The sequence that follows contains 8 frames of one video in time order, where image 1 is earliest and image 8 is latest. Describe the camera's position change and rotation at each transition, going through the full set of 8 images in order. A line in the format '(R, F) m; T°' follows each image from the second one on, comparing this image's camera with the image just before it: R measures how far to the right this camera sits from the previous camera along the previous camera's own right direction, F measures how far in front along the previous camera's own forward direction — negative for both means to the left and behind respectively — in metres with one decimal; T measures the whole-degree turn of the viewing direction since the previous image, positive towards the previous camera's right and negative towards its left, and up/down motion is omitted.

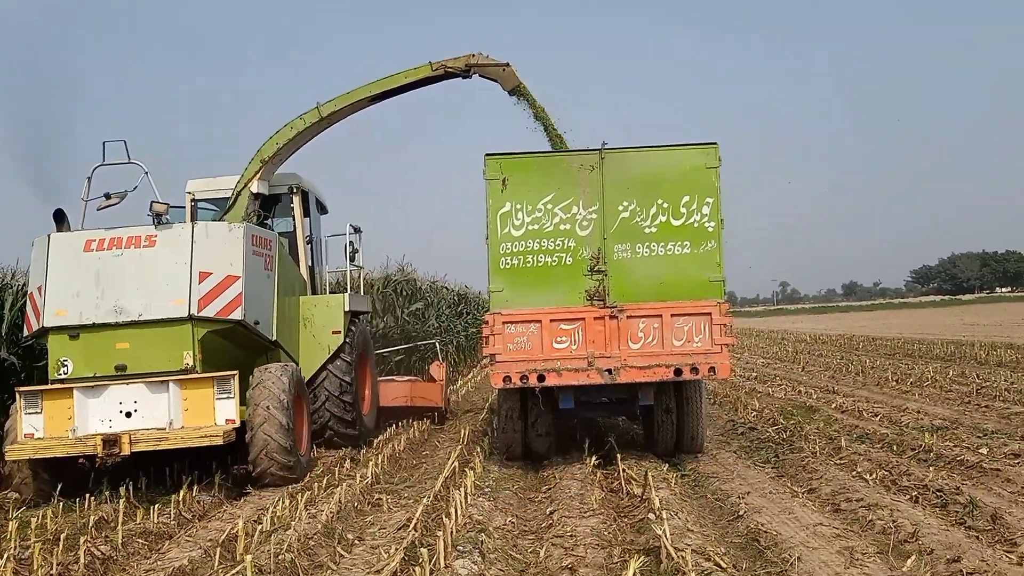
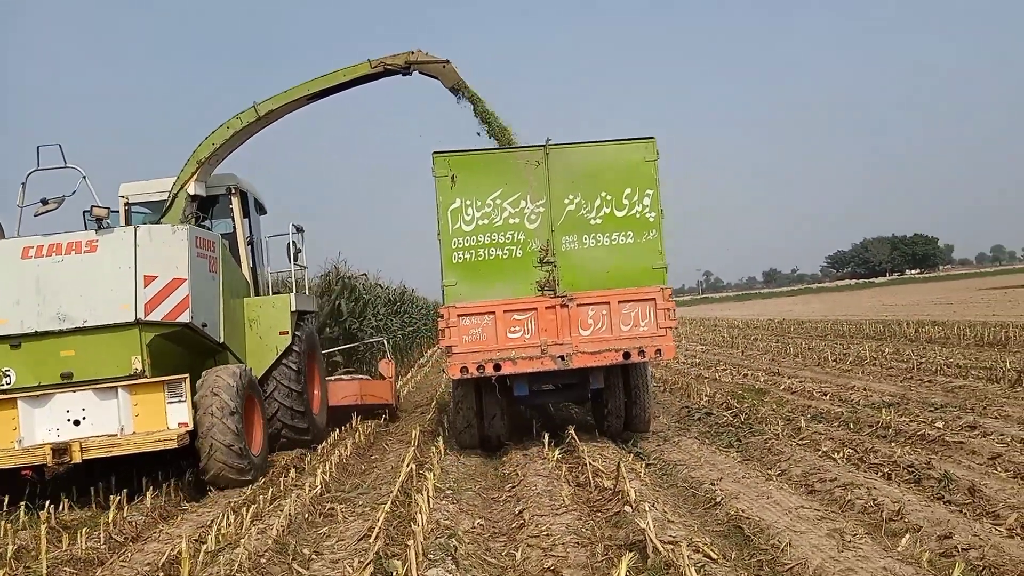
(-0.2, +0.4) m; +5°
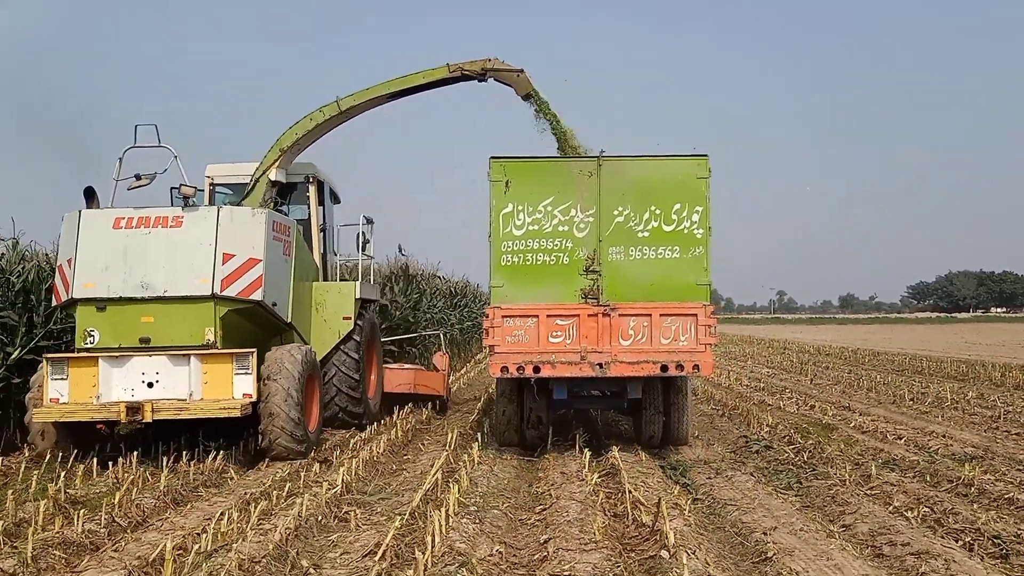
(+0.1, +0.6) m; -5°
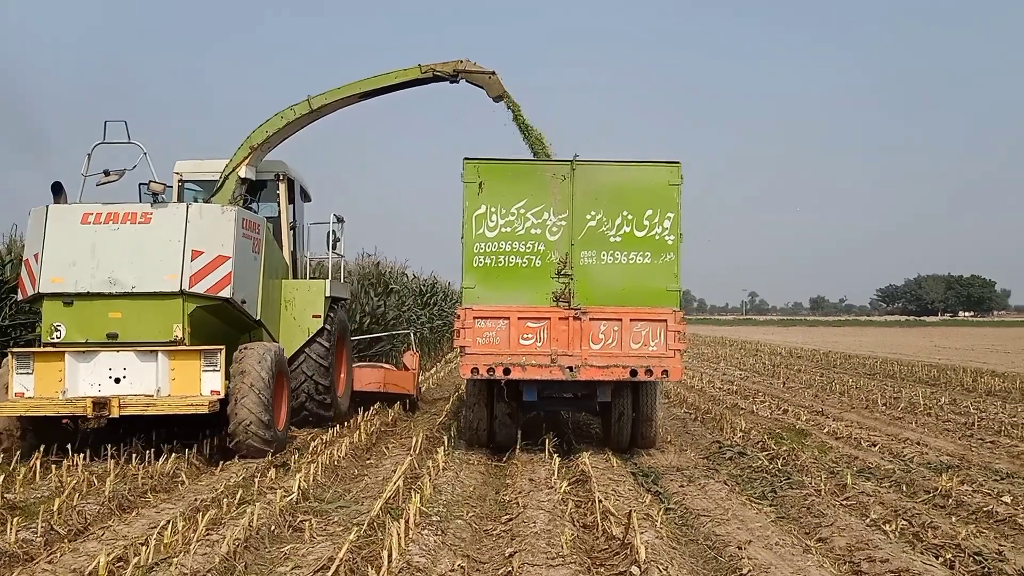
(0.0, +0.3) m; +2°
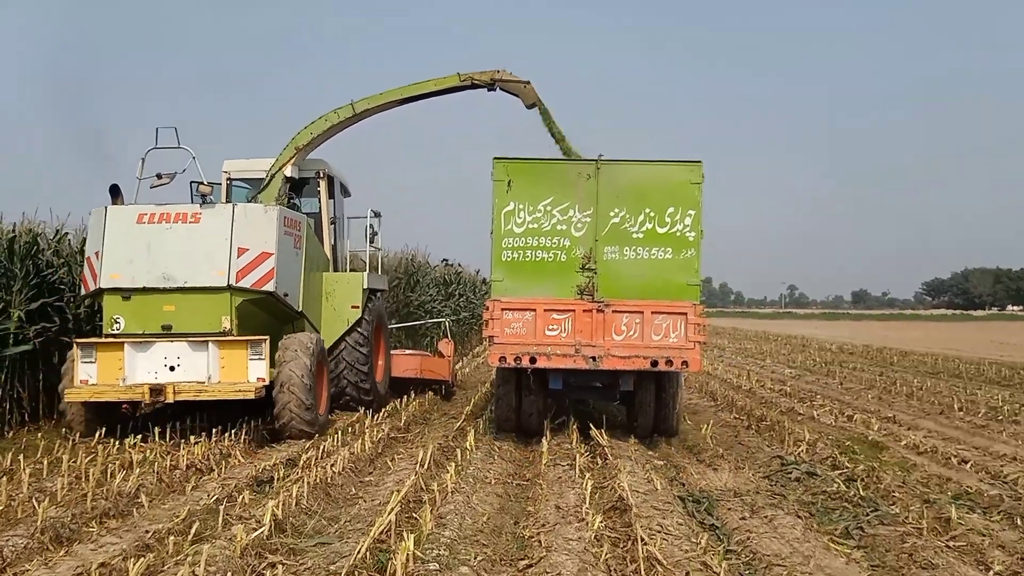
(+0.1, +1.3) m; -2°
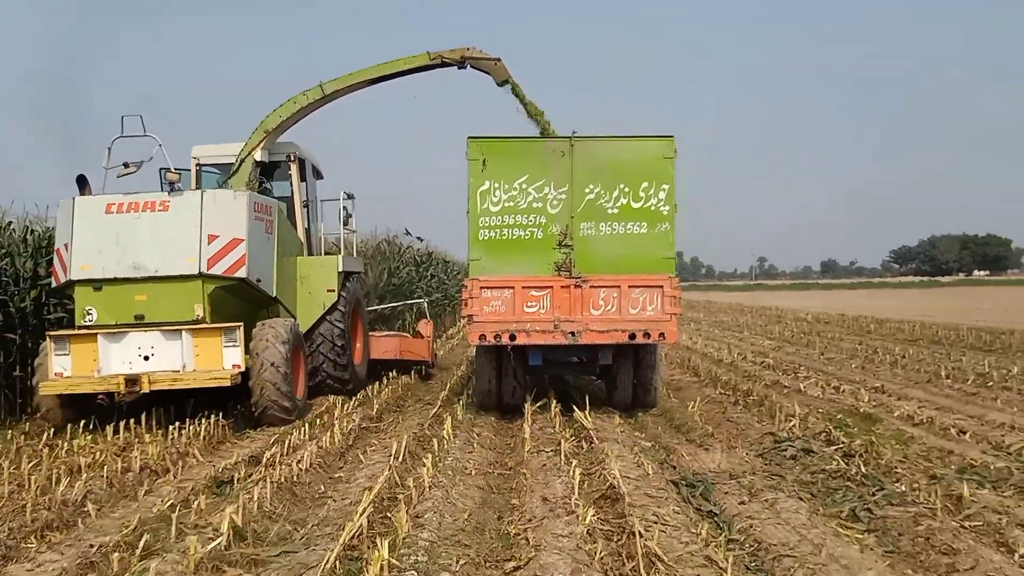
(0.0, +0.5) m; +2°
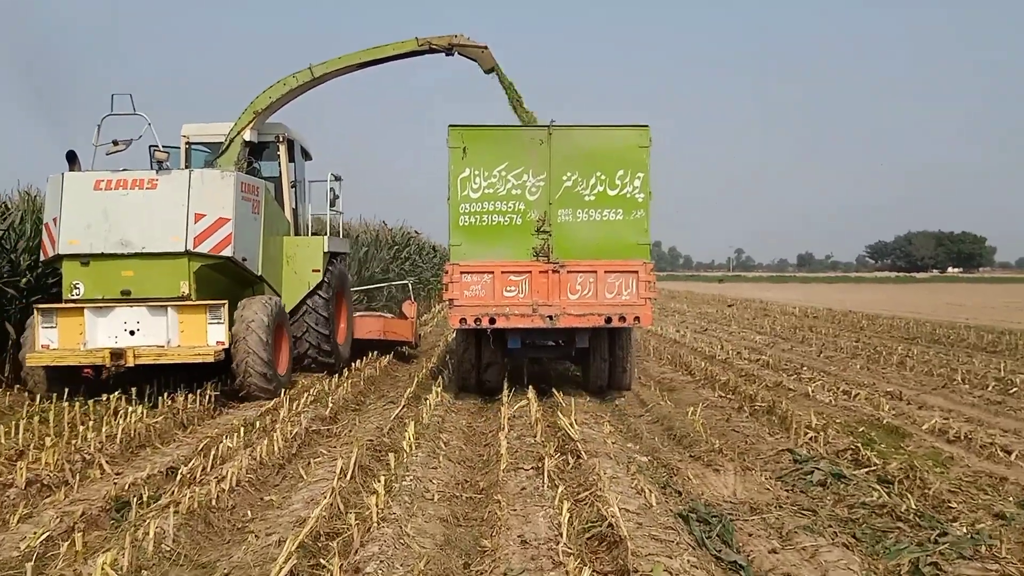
(0.0, +1.2) m; +2°
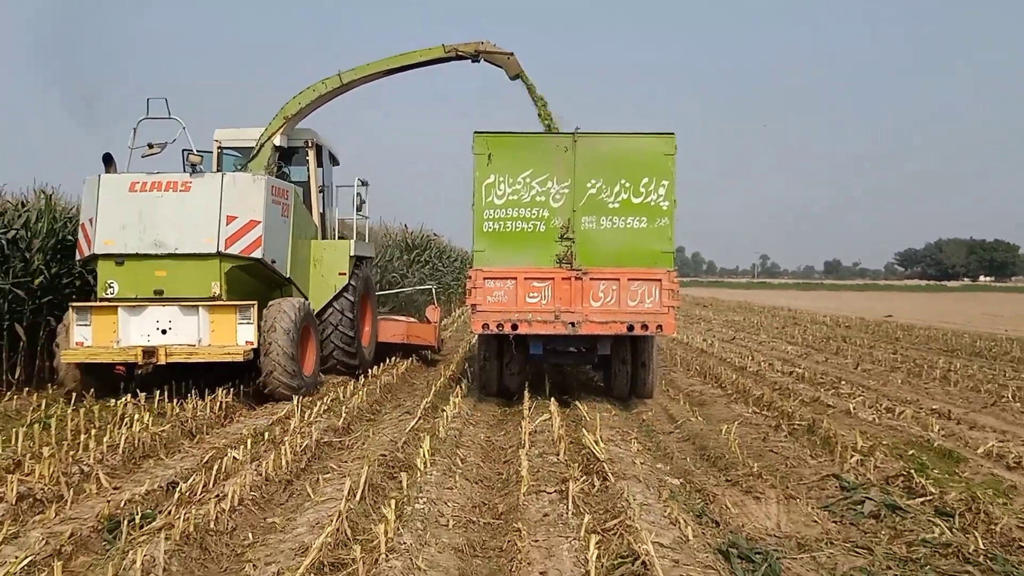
(0.0, +0.4) m; -2°
